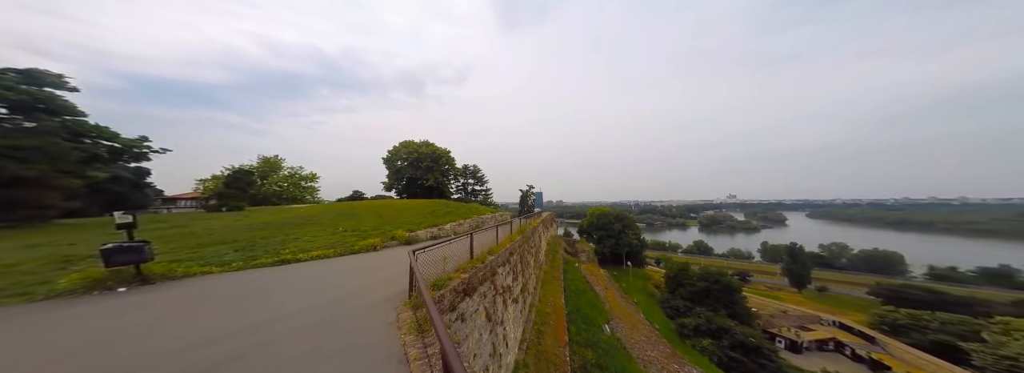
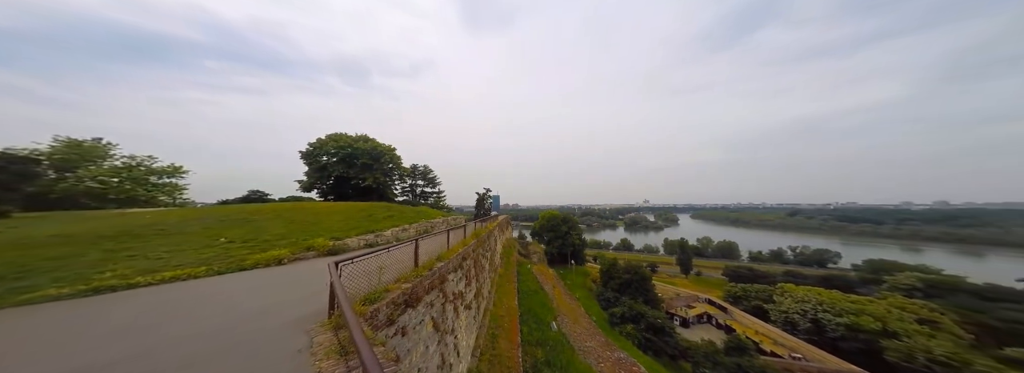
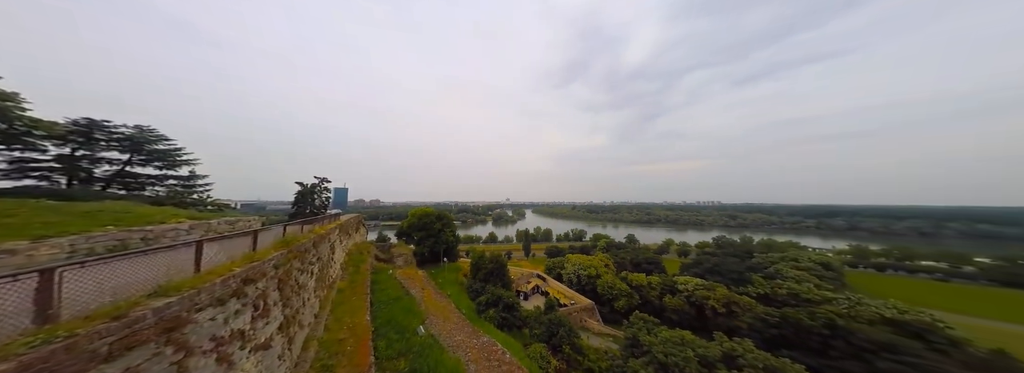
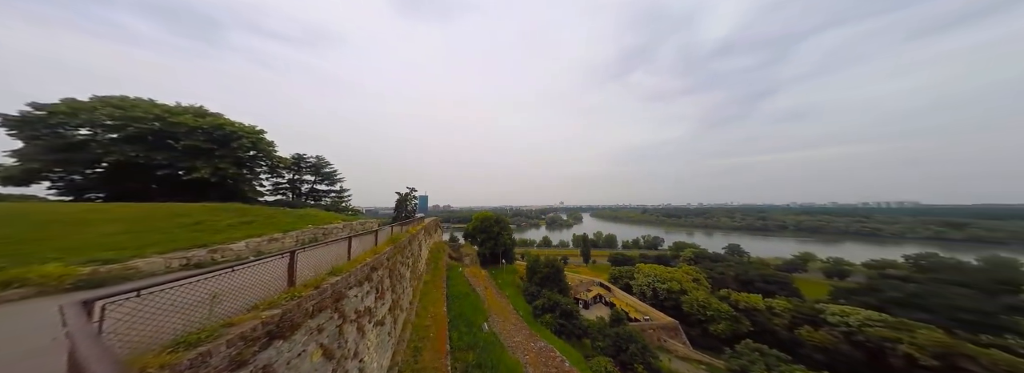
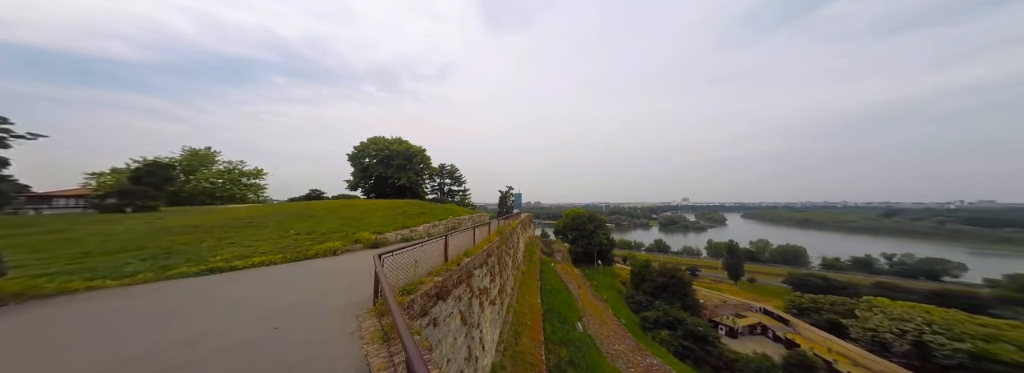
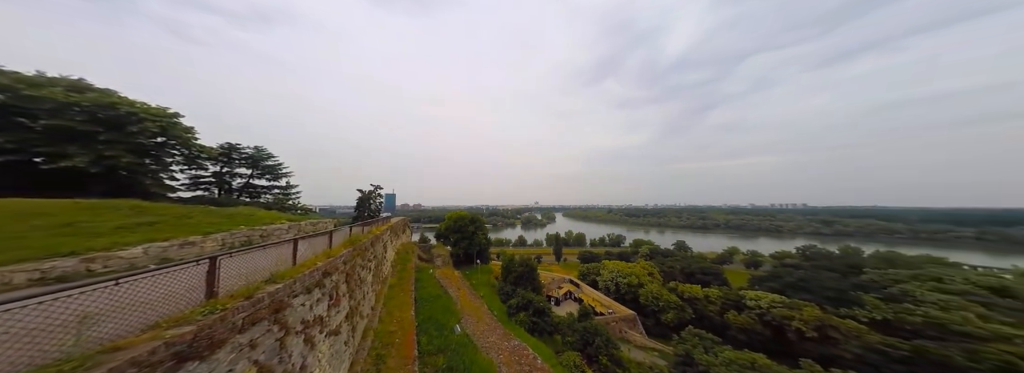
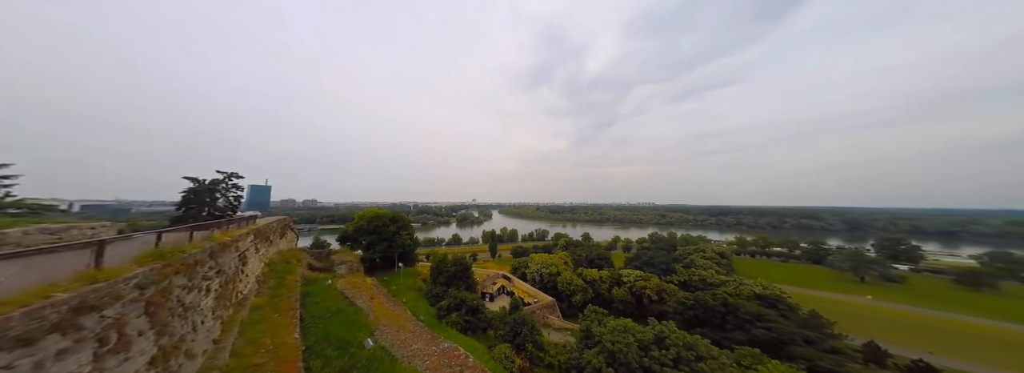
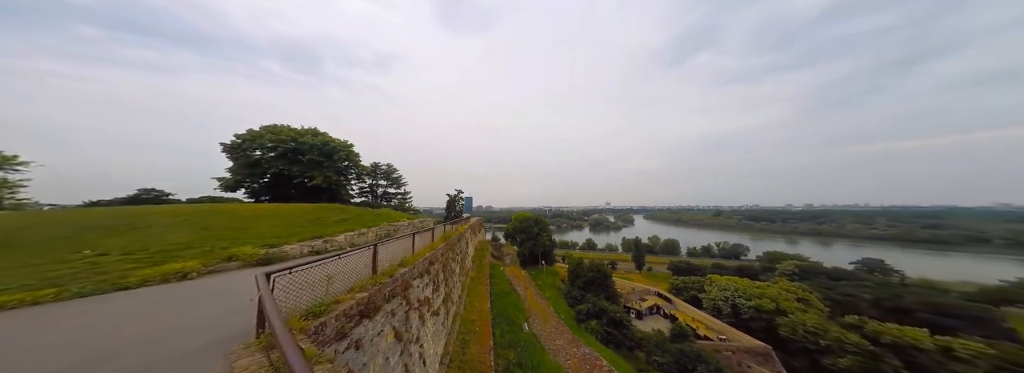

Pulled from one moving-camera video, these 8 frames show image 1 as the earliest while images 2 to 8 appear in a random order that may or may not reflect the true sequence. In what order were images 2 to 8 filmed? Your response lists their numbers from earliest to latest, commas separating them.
5, 2, 8, 4, 6, 3, 7
